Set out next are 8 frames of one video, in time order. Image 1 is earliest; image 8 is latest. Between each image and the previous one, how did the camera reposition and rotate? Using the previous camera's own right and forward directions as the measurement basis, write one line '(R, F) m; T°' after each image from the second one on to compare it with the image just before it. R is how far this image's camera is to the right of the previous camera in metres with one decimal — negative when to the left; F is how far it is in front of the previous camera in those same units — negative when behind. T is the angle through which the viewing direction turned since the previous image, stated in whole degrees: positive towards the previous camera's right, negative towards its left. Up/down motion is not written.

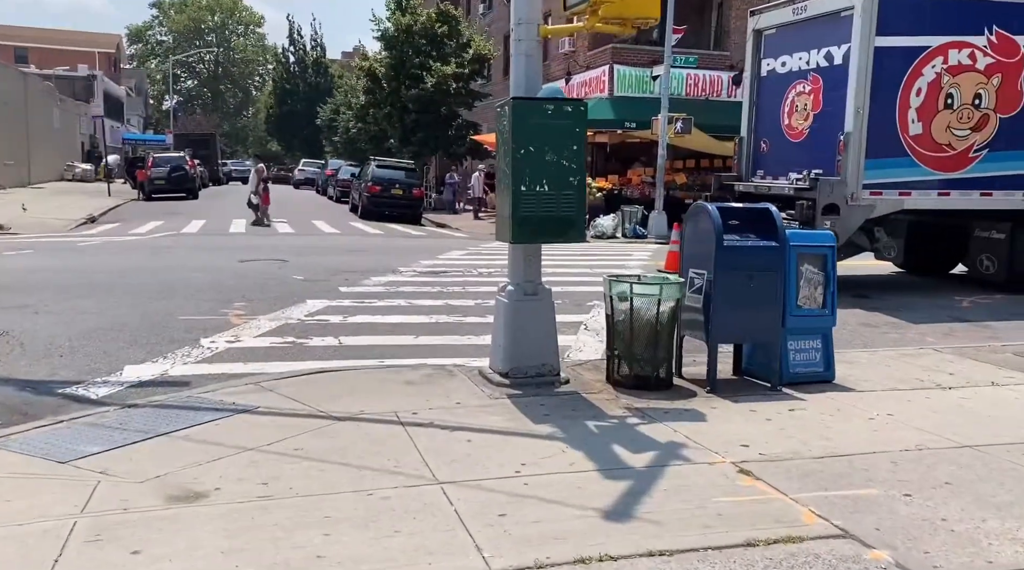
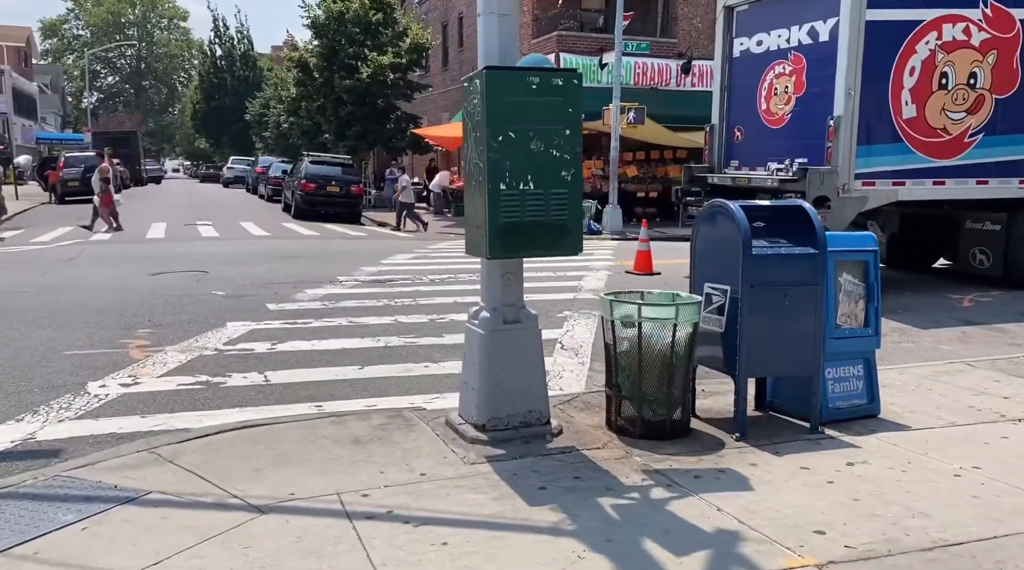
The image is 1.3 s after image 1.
(-0.2, +1.6) m; +4°
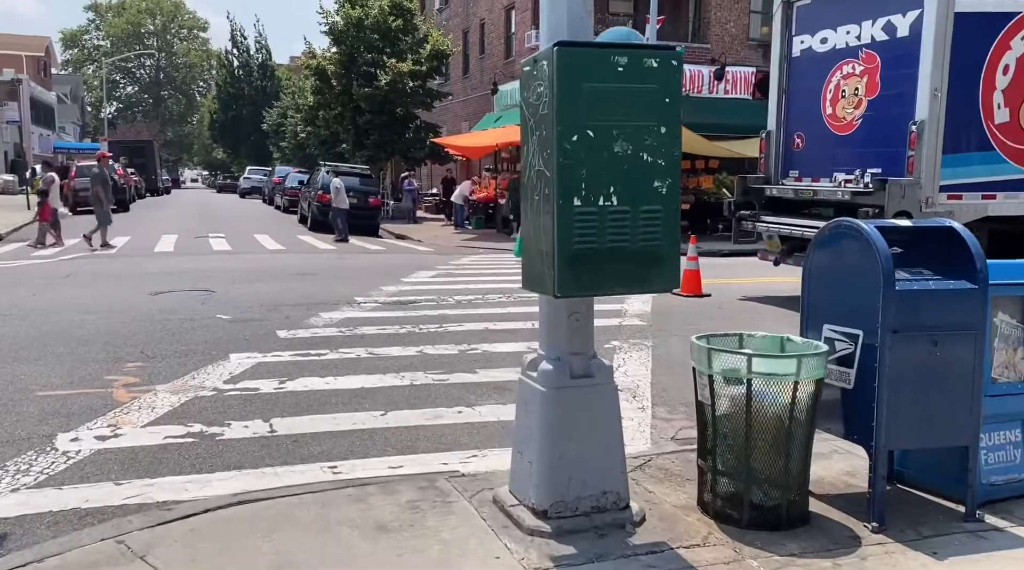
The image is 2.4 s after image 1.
(-0.2, +1.2) m; -1°
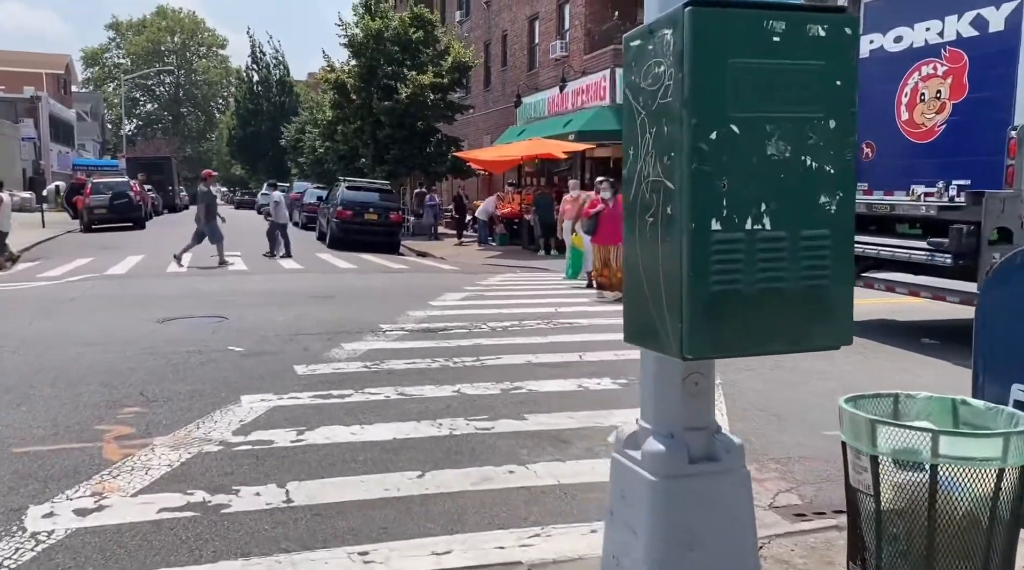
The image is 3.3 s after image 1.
(-0.3, +1.1) m; -1°
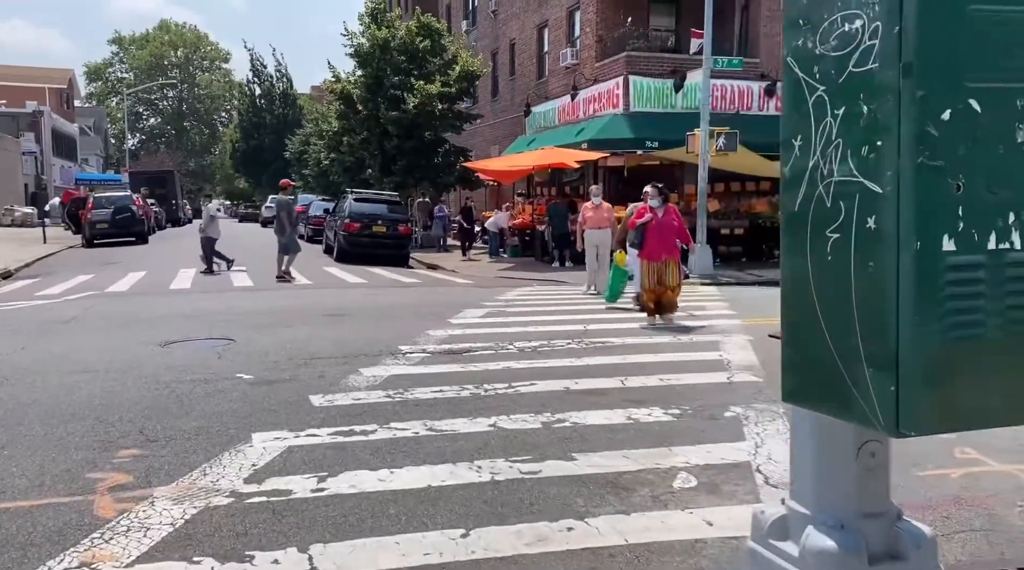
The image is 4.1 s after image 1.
(-0.3, +0.8) m; 0°
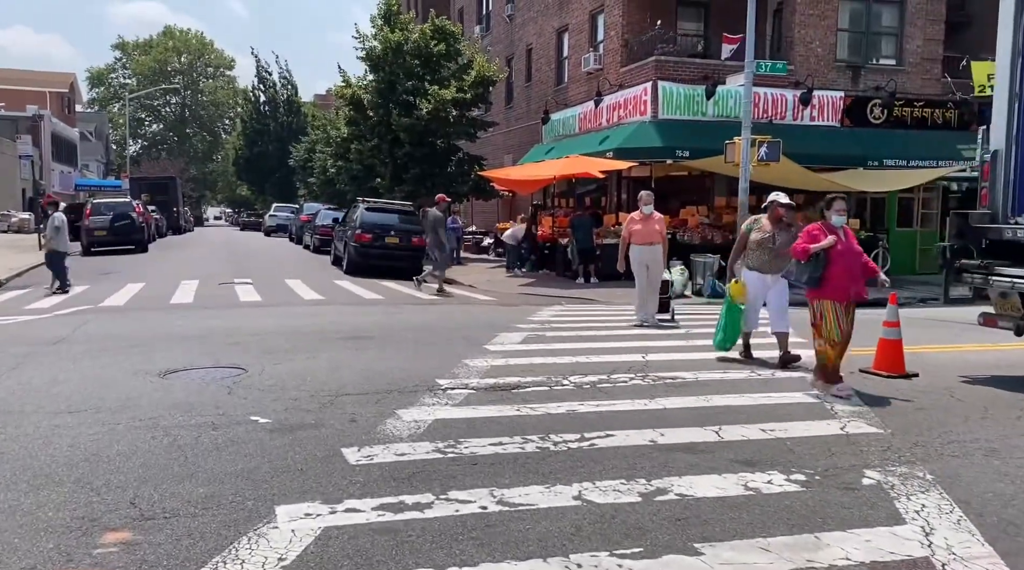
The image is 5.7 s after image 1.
(-0.5, +1.4) m; 0°
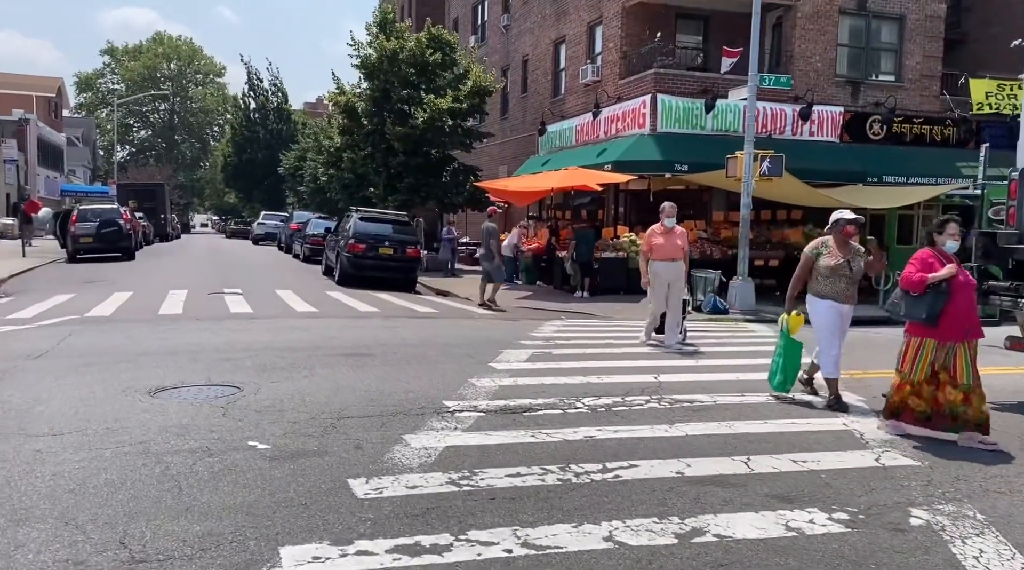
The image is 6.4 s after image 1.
(-0.2, +0.4) m; +1°
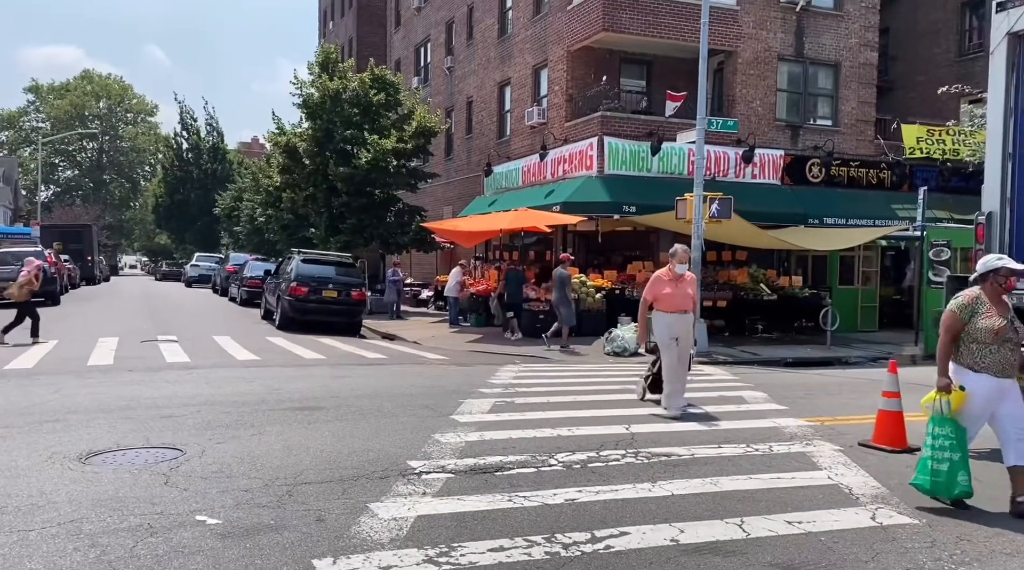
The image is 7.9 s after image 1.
(-0.3, +0.5) m; +4°
